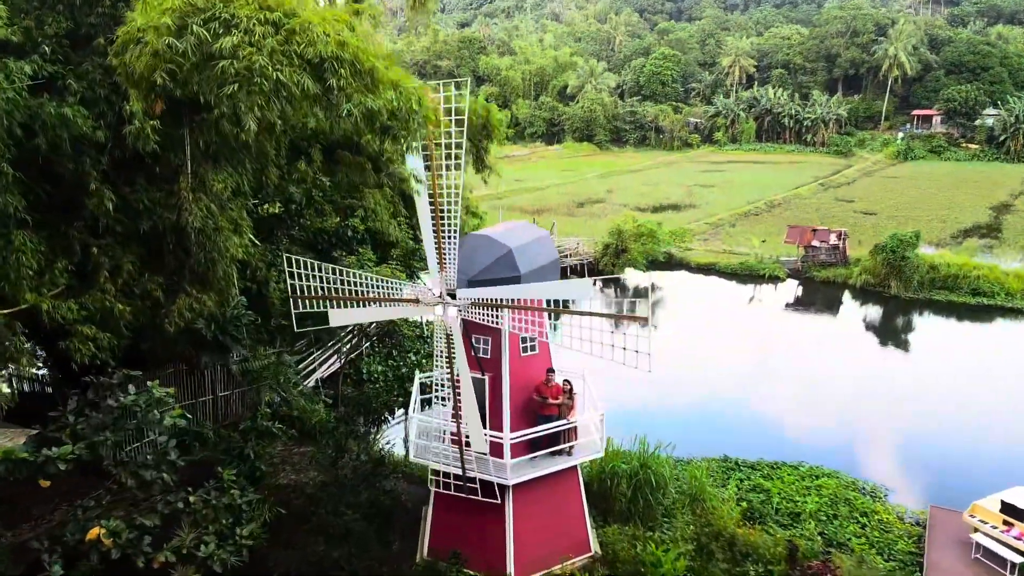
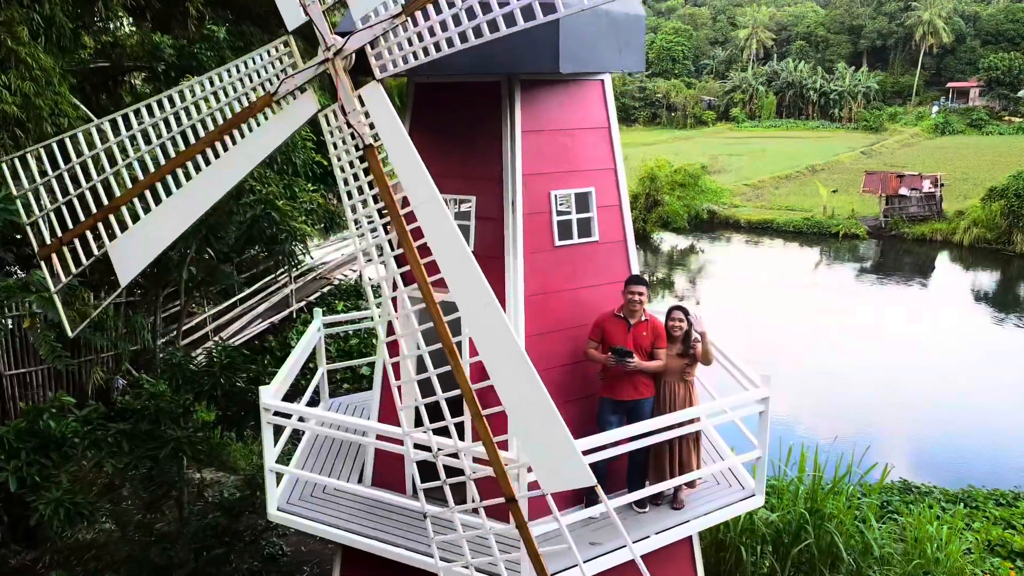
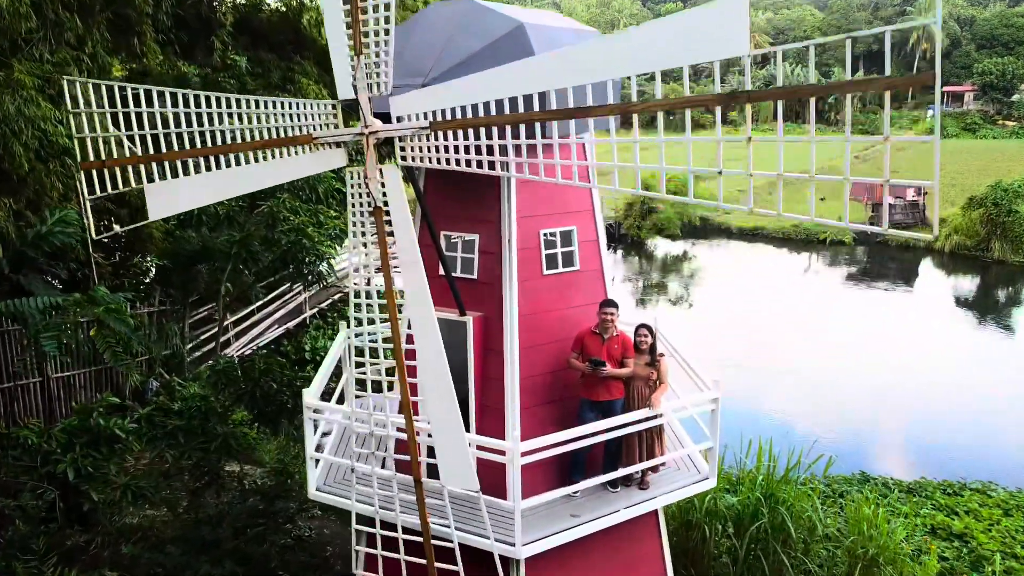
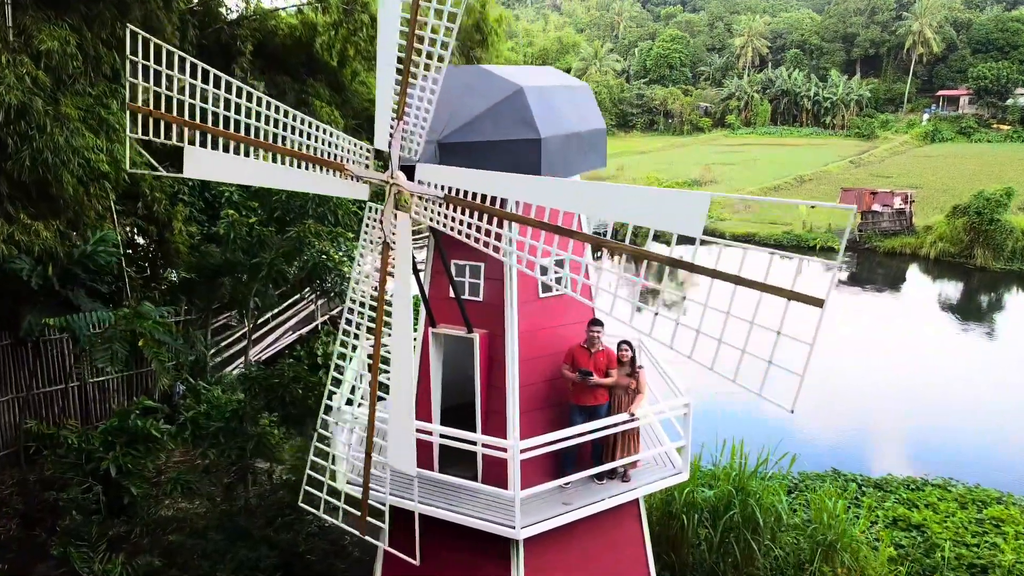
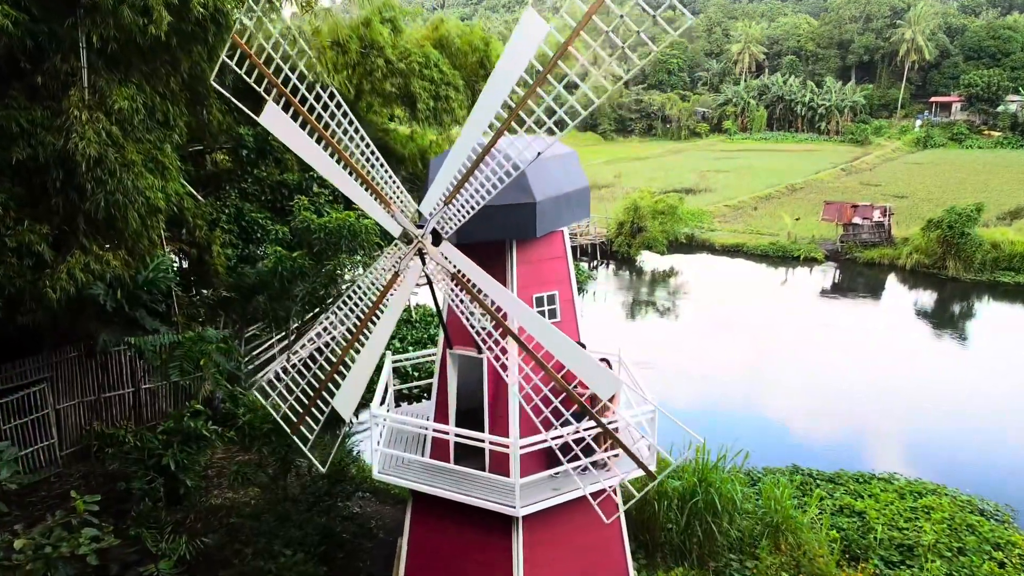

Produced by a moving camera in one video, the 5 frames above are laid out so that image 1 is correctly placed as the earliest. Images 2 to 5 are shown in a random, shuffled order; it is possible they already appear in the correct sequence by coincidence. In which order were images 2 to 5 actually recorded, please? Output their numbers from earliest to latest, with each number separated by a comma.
5, 4, 3, 2
